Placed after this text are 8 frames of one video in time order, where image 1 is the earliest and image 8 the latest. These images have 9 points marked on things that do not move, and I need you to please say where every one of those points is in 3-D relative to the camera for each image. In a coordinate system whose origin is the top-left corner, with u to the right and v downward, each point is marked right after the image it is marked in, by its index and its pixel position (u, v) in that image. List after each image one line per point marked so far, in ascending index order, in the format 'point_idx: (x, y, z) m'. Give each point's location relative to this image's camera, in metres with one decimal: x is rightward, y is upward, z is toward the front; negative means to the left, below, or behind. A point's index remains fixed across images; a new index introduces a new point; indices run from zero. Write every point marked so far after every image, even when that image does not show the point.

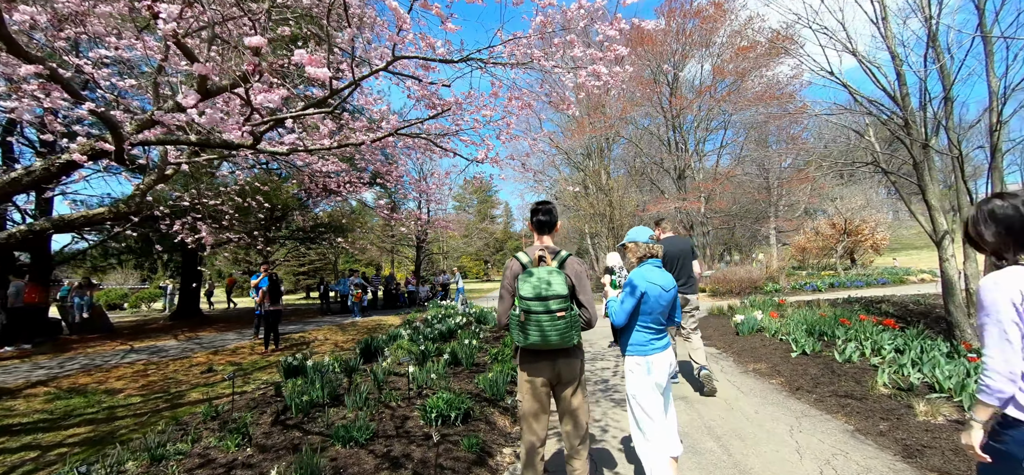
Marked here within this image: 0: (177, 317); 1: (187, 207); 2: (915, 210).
0: (-10.7, -2.6, +13.5) m
1: (-6.3, +0.6, +8.2) m
2: (+6.6, +0.4, +6.9) m
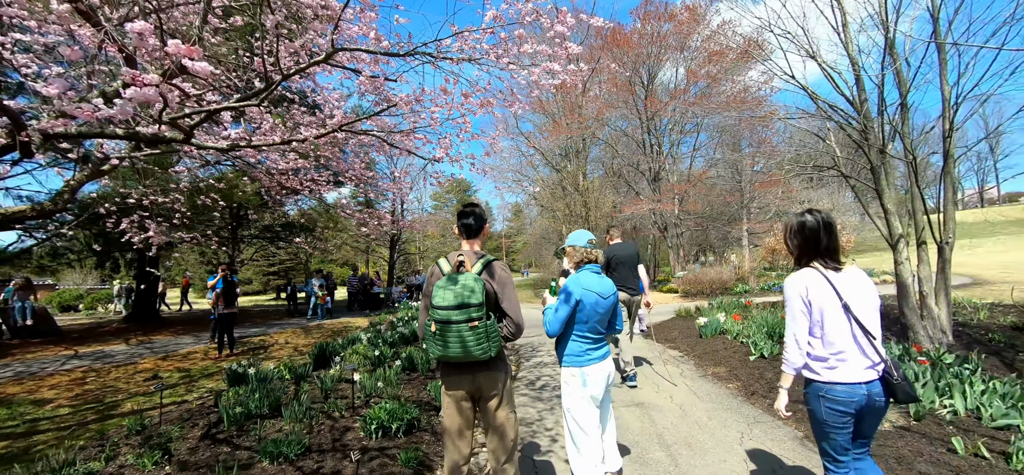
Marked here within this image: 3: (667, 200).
0: (-11.6, -2.5, +12.8) m
1: (-7.0, +0.6, +7.7) m
2: (+6.0, +0.4, +7.0) m
3: (+7.1, +1.7, +19.2) m
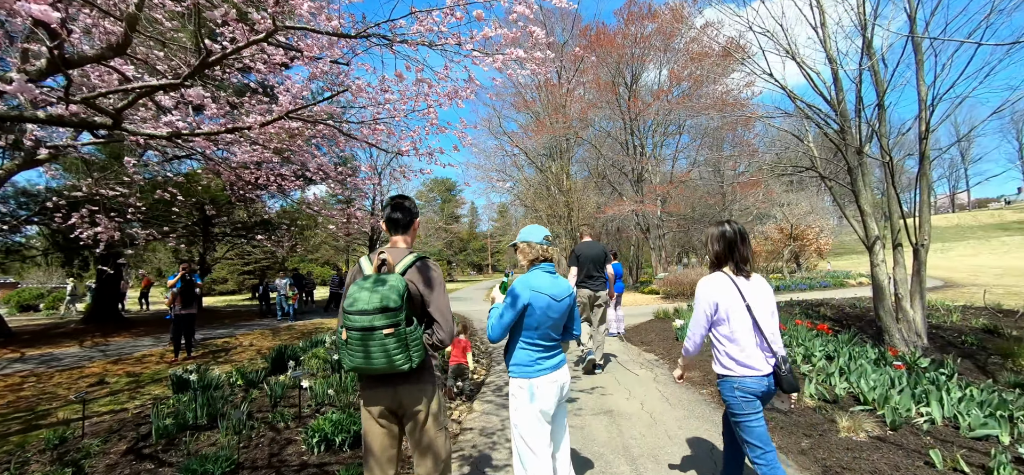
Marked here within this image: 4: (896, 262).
0: (-12.2, -2.4, +12.2) m
1: (-7.4, +0.7, +7.3) m
2: (+5.6, +0.4, +7.0) m
3: (+6.3, +1.7, +19.2) m
4: (+5.3, -0.3, +5.8) m
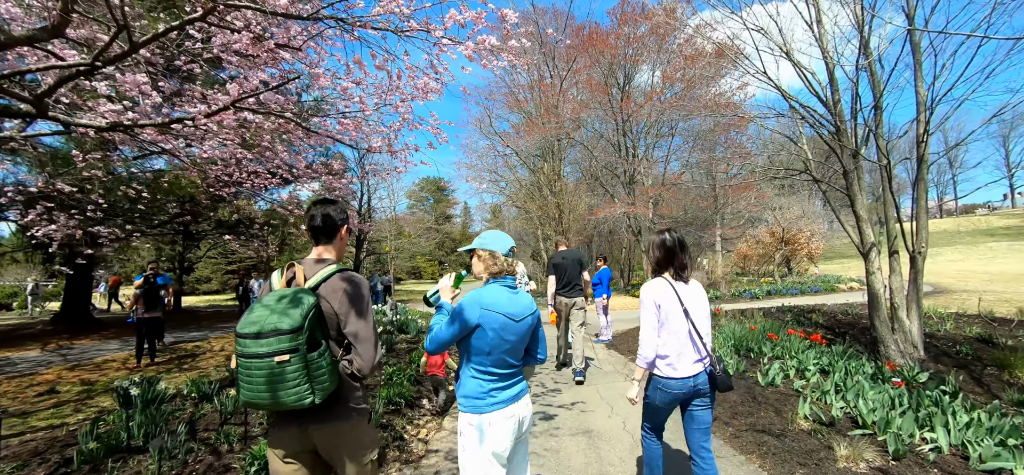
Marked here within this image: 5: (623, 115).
0: (-12.6, -2.4, +11.7) m
1: (-7.7, +0.7, +6.9) m
2: (+5.4, +0.3, +6.8) m
3: (+5.9, +1.6, +19.0) m
4: (+5.1, -0.4, +5.6) m
5: (+5.1, +5.7, +19.4) m
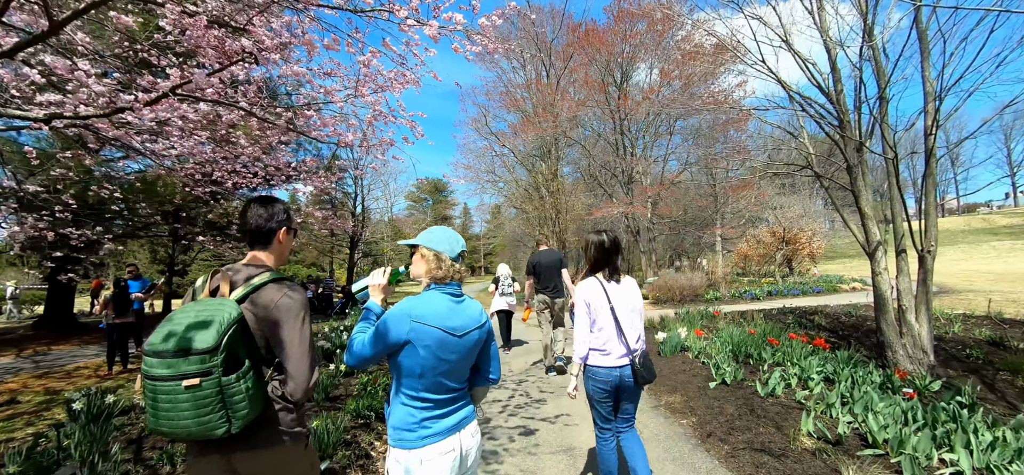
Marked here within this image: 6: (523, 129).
0: (-12.8, -2.4, +11.4) m
1: (-7.9, +0.7, +6.6) m
2: (+5.2, +0.3, +6.4) m
3: (+5.7, +1.6, +18.7) m
4: (+4.9, -0.4, +5.3) m
5: (+4.9, +5.7, +19.1) m
6: (+0.5, +4.8, +18.9) m
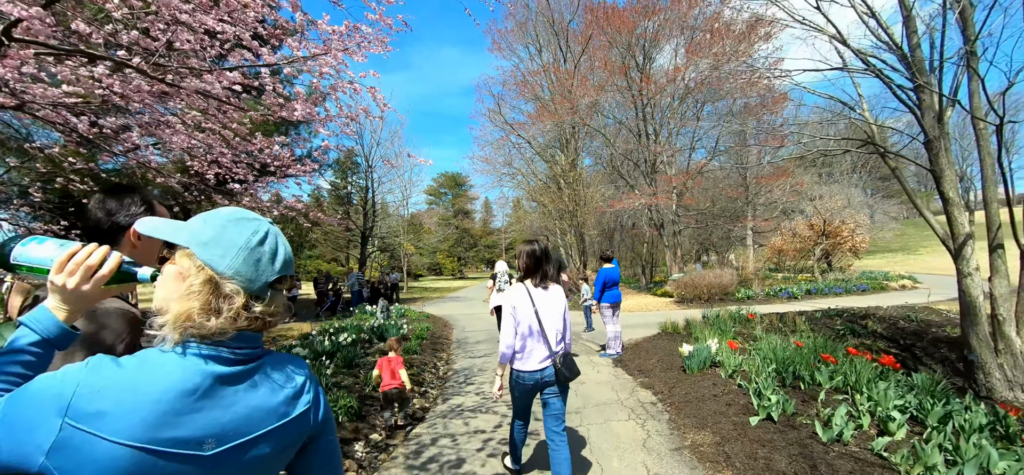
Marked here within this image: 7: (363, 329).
0: (-12.5, -2.3, +11.3) m
1: (-7.9, +0.8, +6.1) m
2: (+5.1, +0.4, +5.3) m
3: (+6.3, +1.8, +17.5) m
4: (+4.8, -0.3, +4.2) m
5: (+5.6, +5.9, +17.8) m
6: (+1.2, +5.1, +17.9) m
7: (-2.7, -1.6, +7.5) m
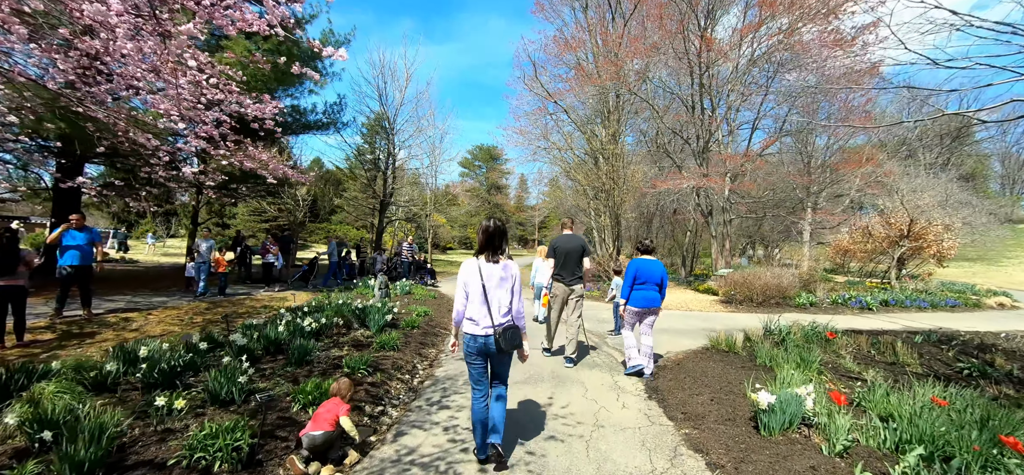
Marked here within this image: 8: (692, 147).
0: (-12.0, -0.9, +10.9) m
1: (-7.6, +1.6, +5.2) m
2: (+5.2, +0.3, +3.4) m
3: (+7.5, +2.2, +15.3) m
4: (+4.7, -0.5, +2.3) m
5: (+7.0, +6.4, +15.5) m
6: (+2.6, +5.9, +16.0) m
7: (-2.6, -1.1, +6.3) m
8: (+7.5, +3.7, +17.6) m
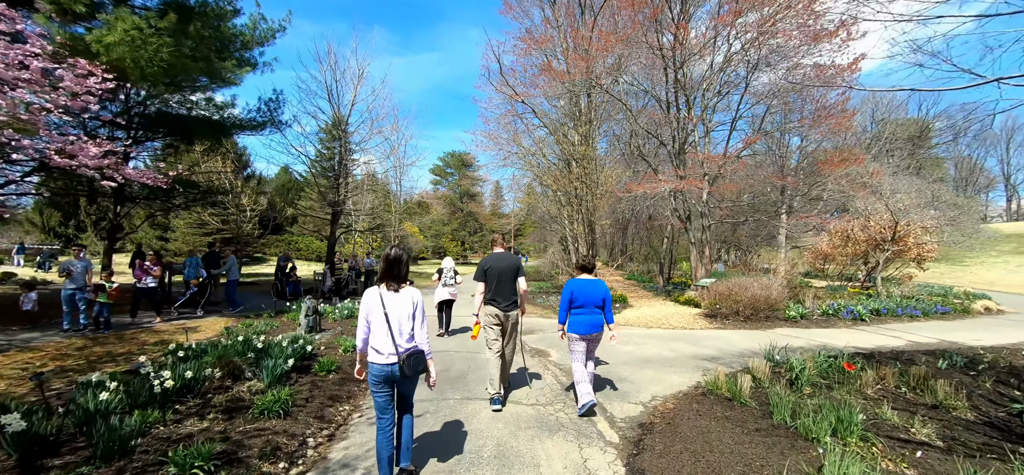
0: (-12.9, -1.3, +8.9) m
1: (-8.3, +1.3, +3.5) m
2: (+4.7, +0.2, +2.3) m
3: (+6.3, +2.0, +14.4) m
4: (+4.2, -0.5, +1.3) m
5: (+5.7, +6.1, +14.7) m
6: (+1.3, +5.5, +14.9) m
7: (-3.2, -1.3, +4.8) m
8: (+6.2, +3.5, +16.7) m
